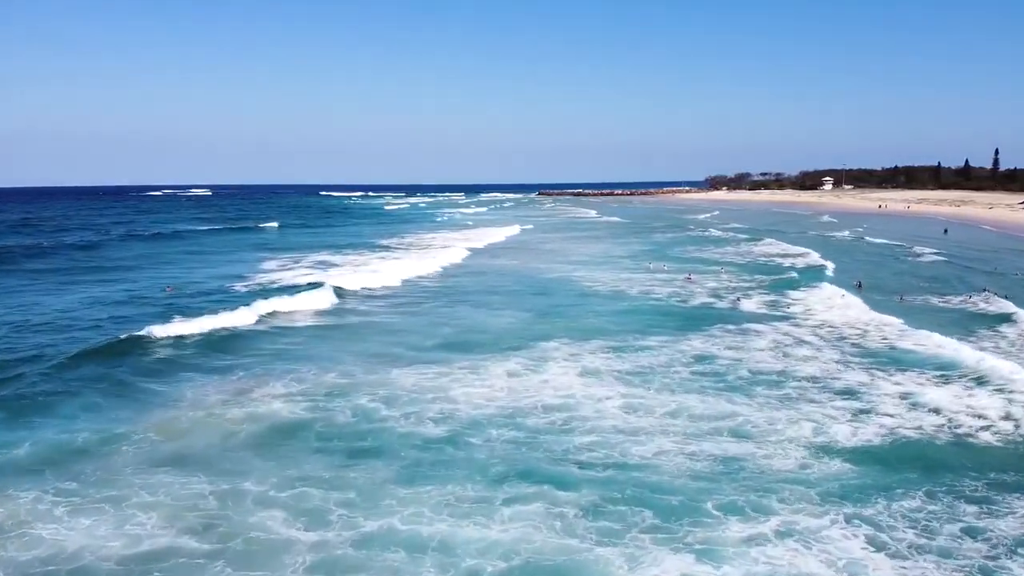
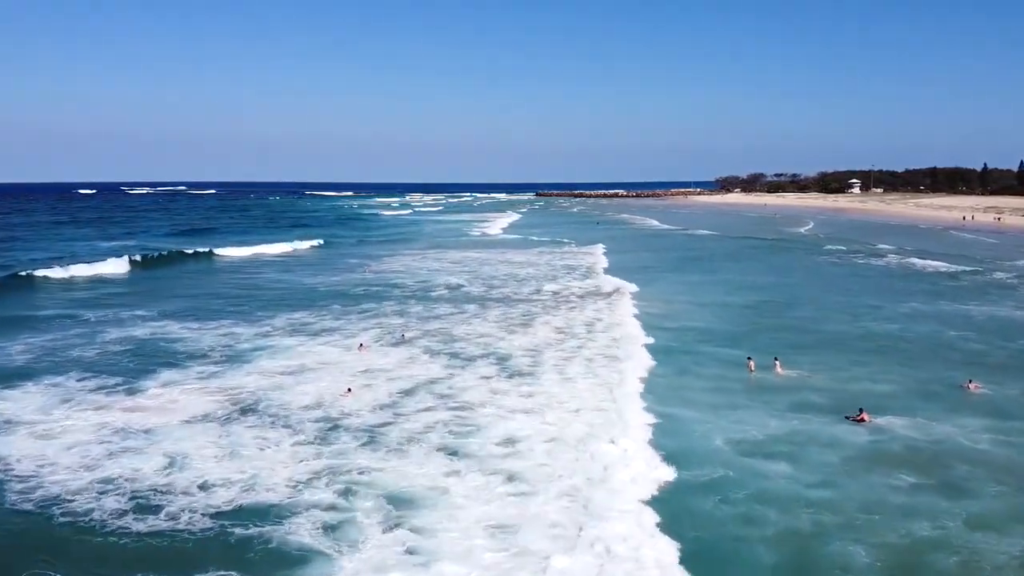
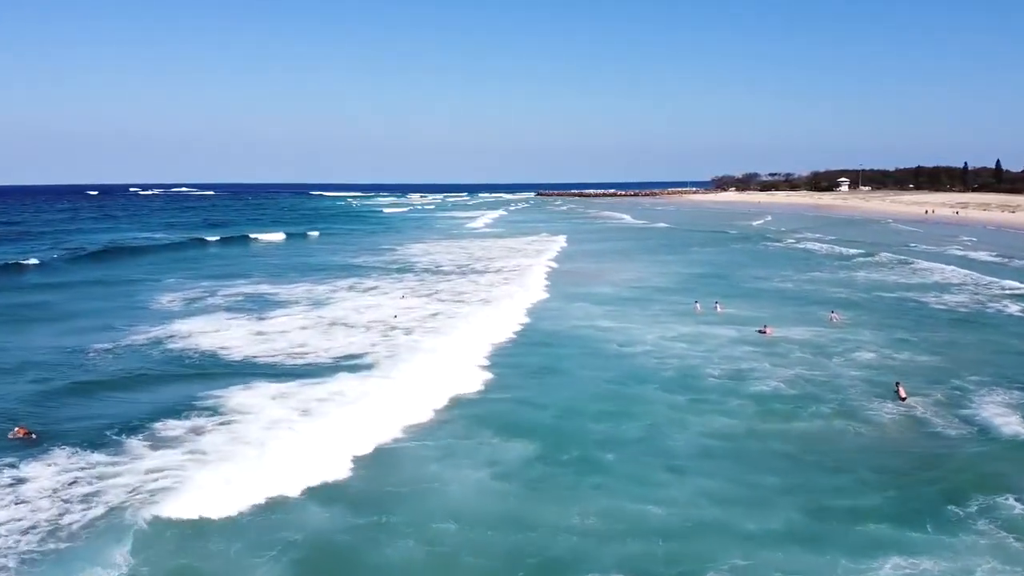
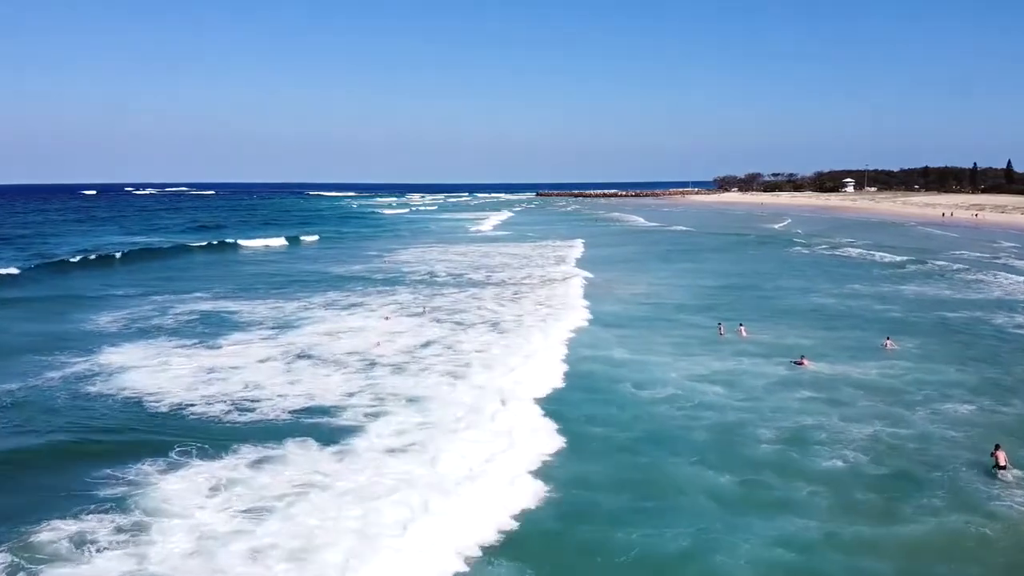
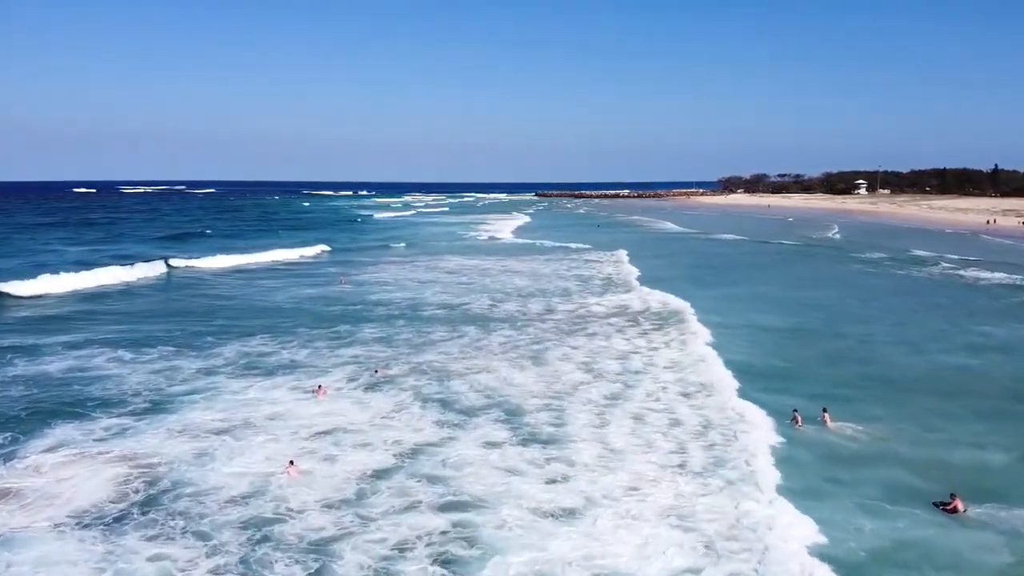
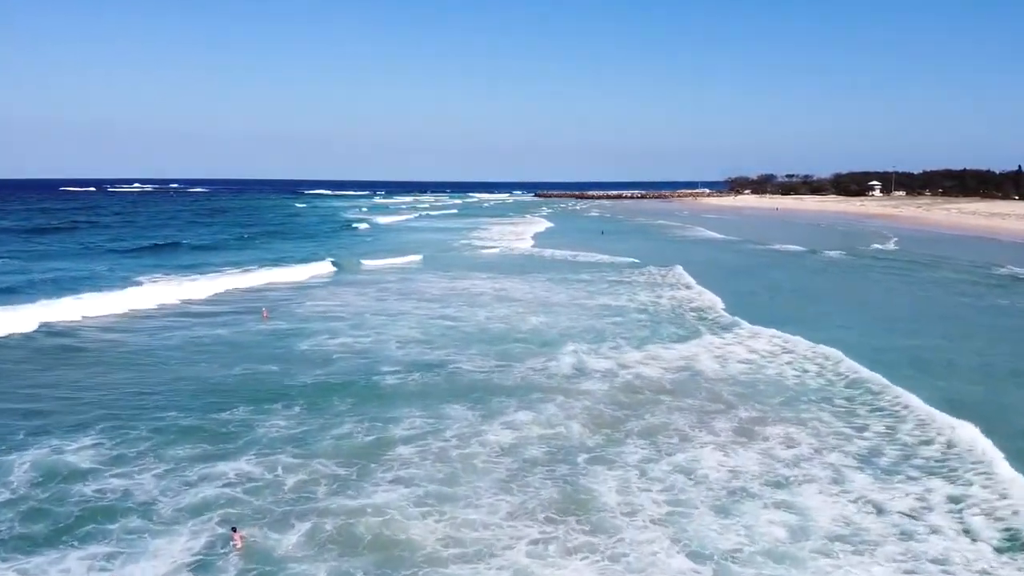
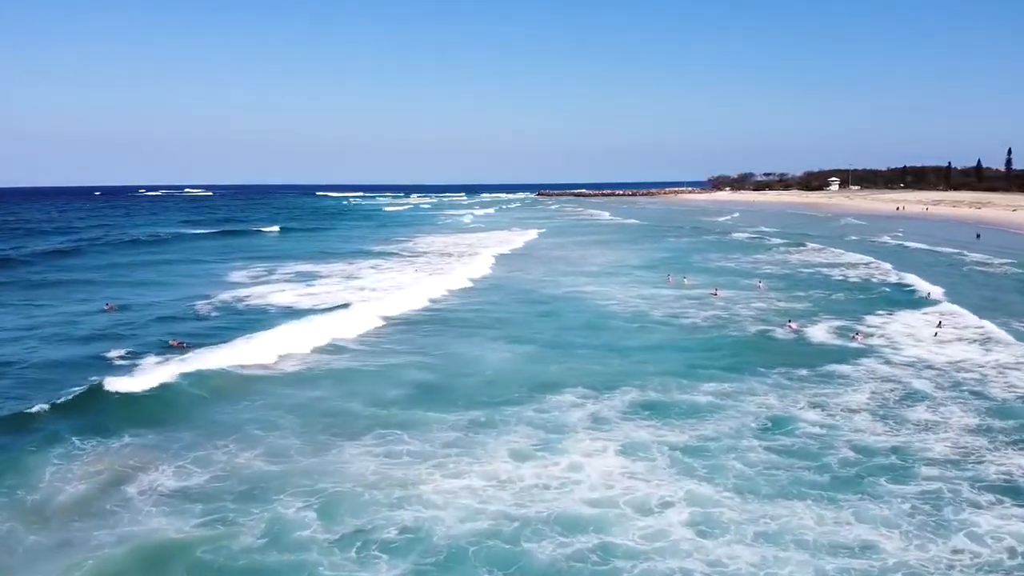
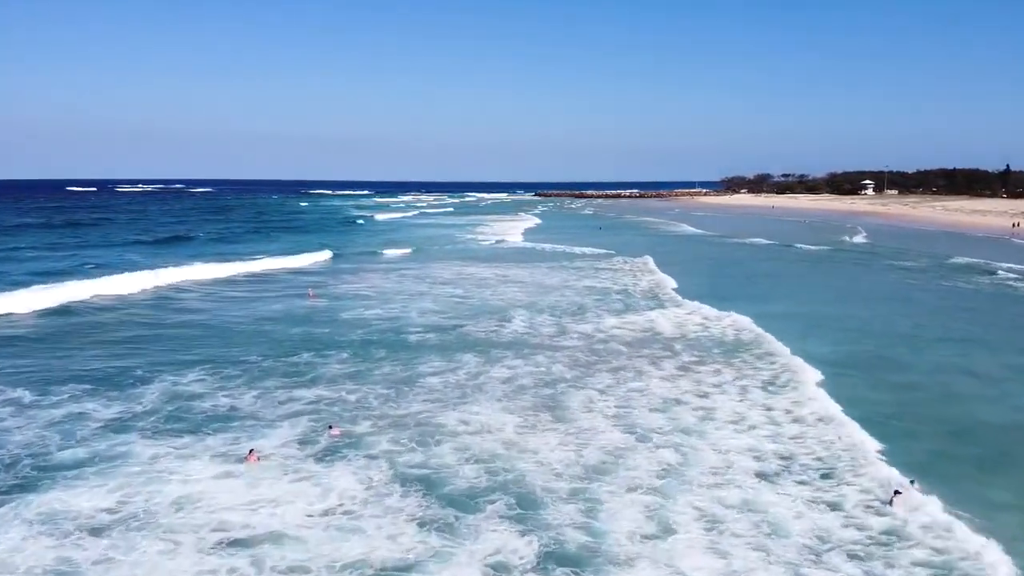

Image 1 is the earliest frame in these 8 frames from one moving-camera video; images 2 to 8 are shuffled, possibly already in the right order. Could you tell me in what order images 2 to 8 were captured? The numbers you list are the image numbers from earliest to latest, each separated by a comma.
7, 3, 4, 2, 5, 8, 6
